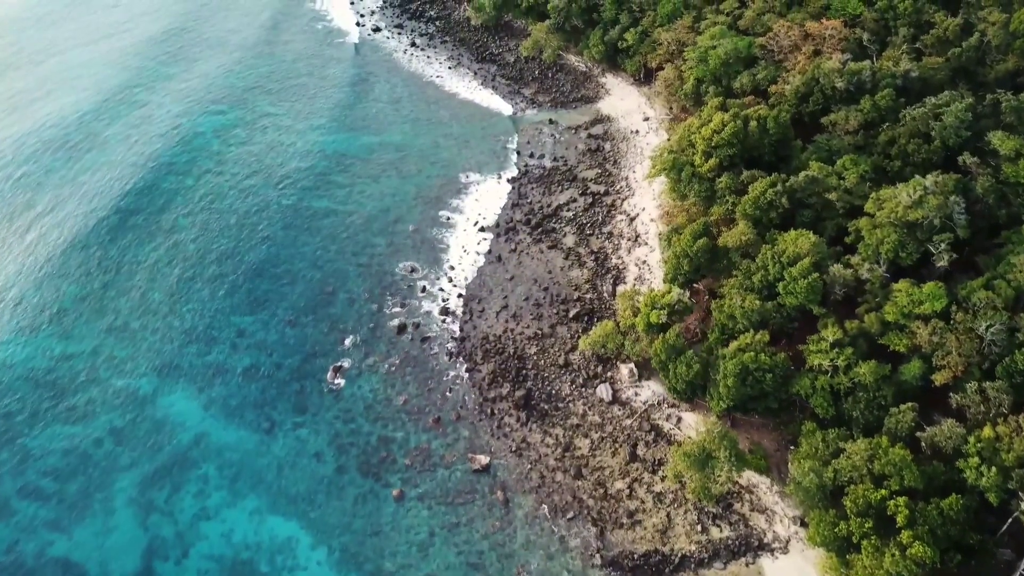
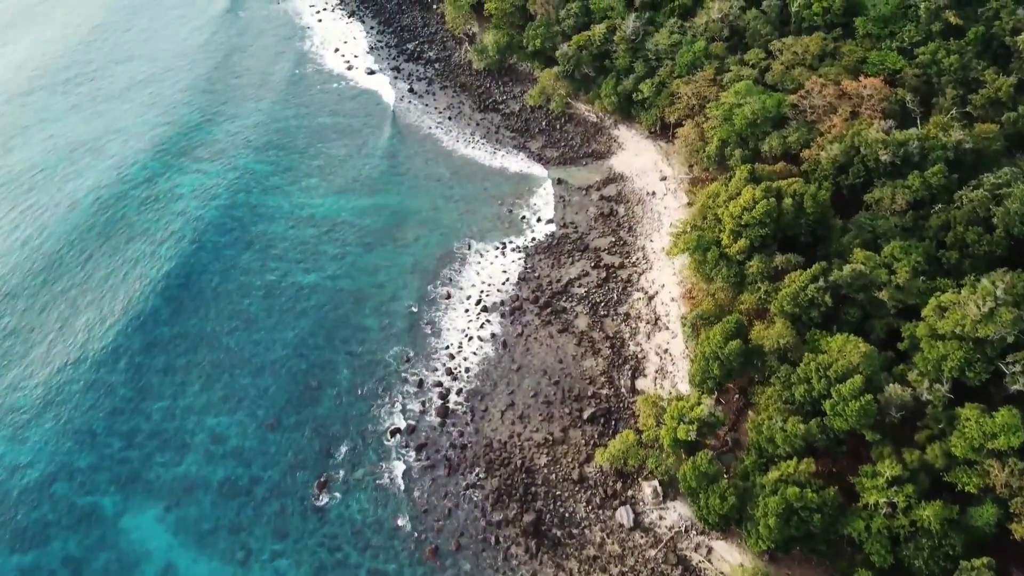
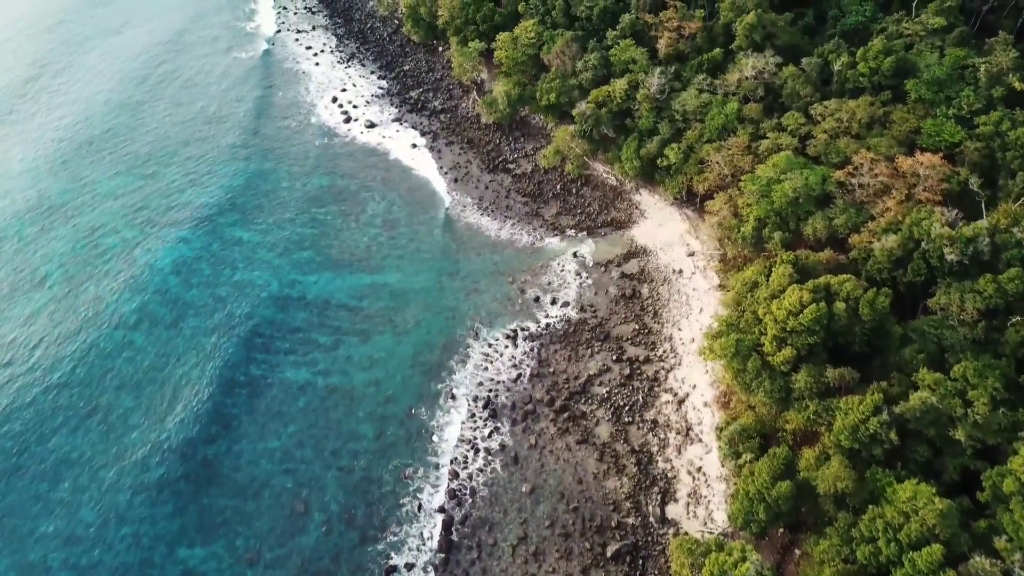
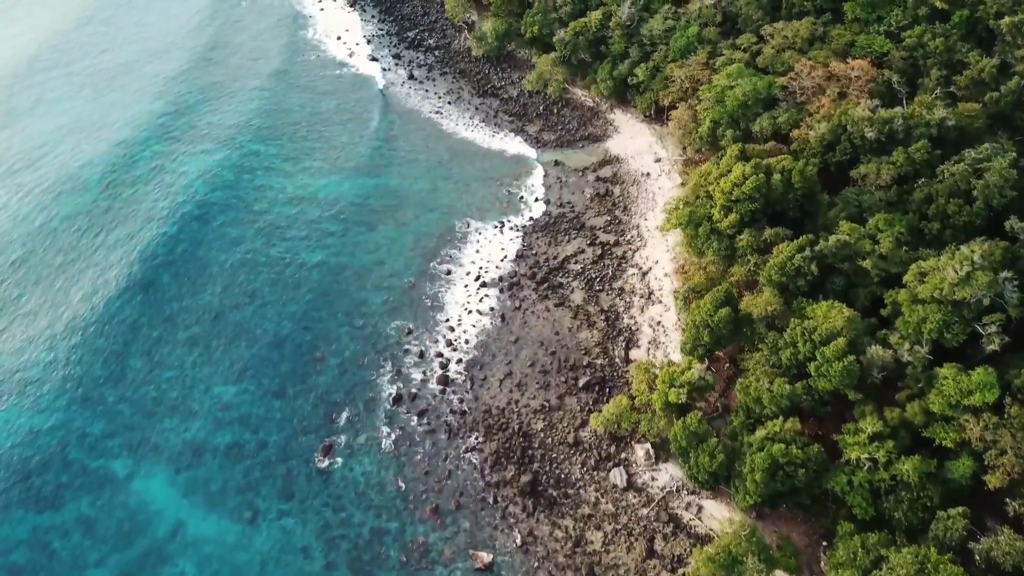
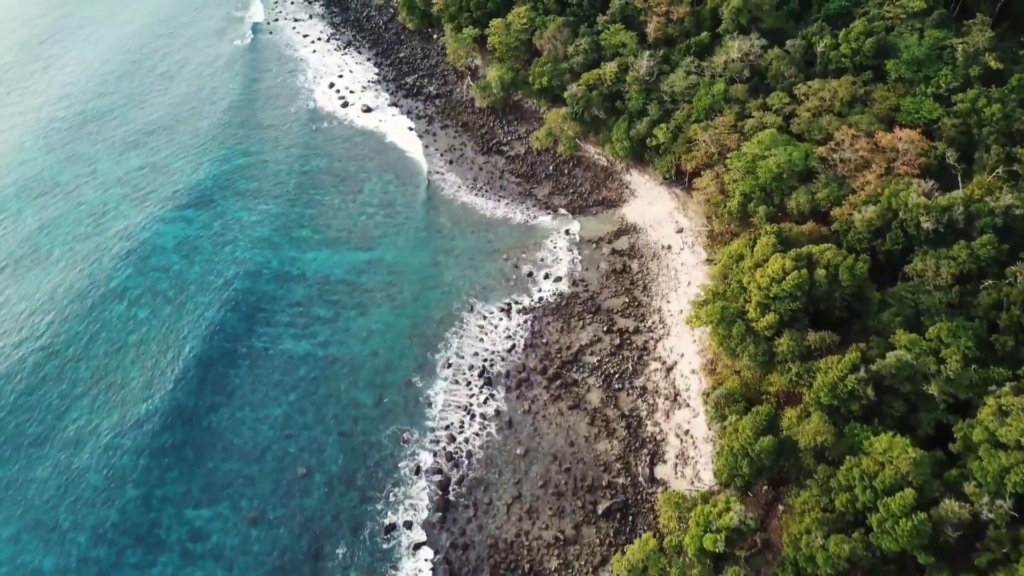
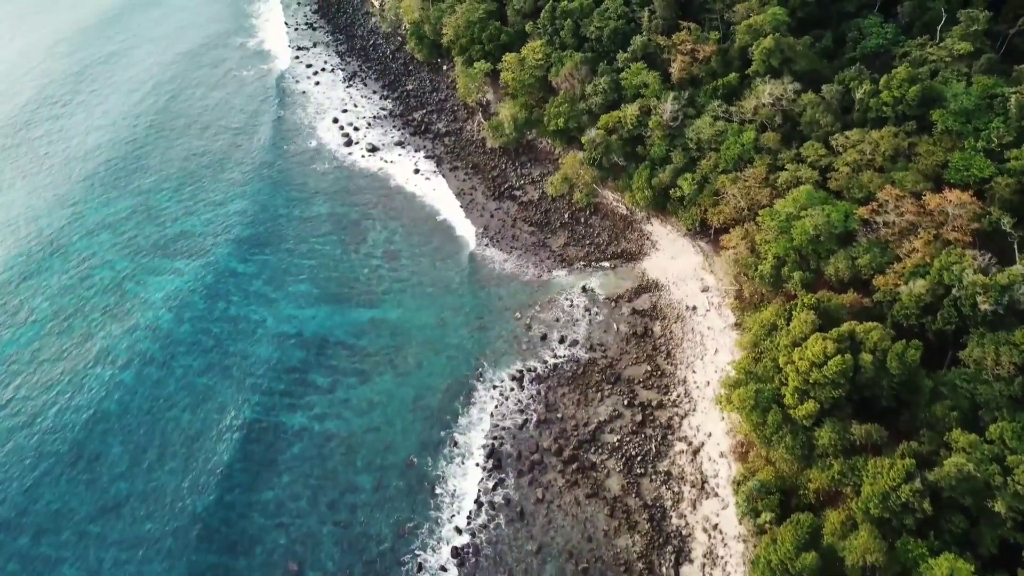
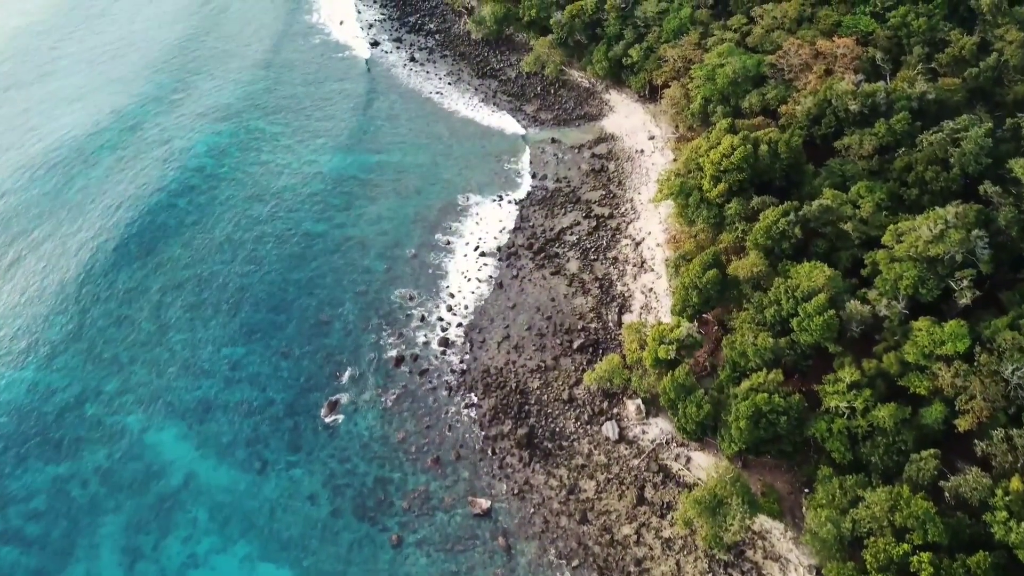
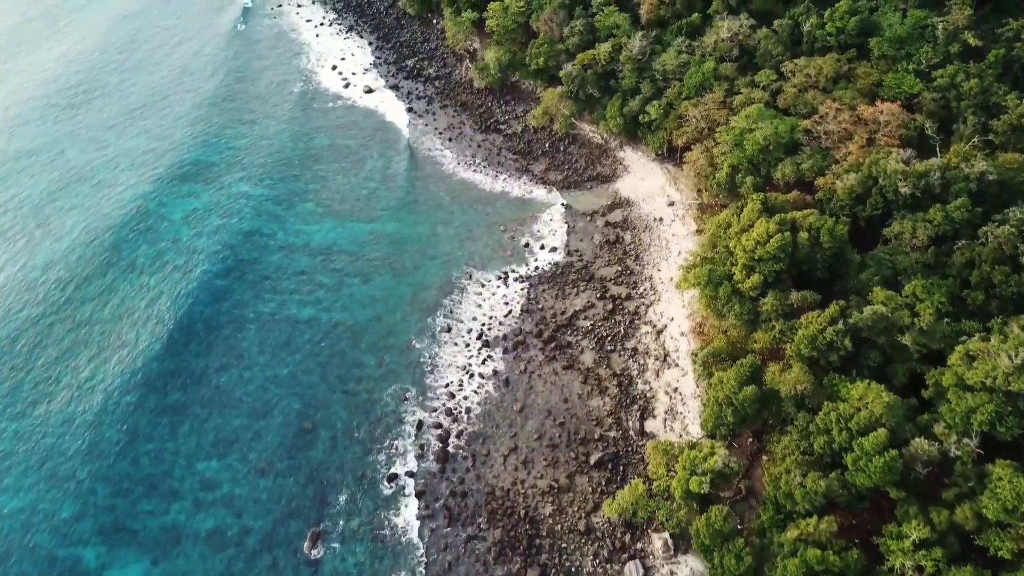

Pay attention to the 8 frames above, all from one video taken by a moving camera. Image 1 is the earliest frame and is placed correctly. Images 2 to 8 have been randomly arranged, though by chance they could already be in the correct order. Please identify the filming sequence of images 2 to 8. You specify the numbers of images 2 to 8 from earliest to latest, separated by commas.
7, 4, 2, 8, 5, 3, 6
